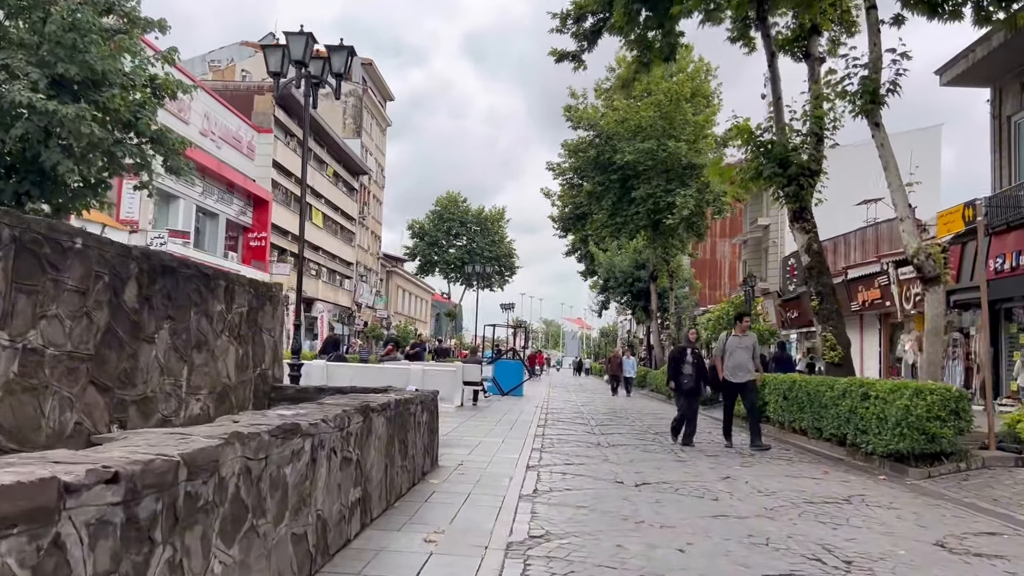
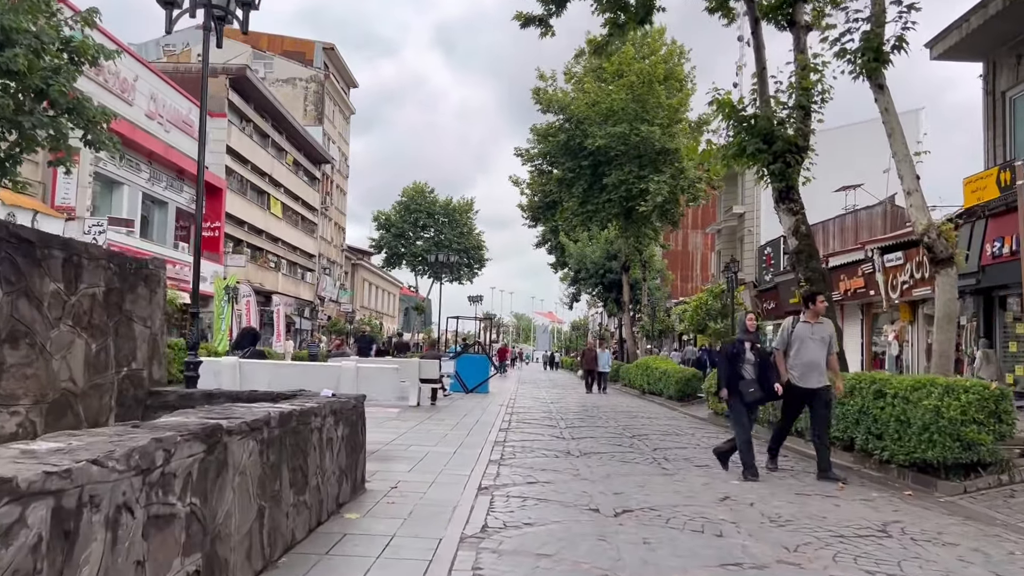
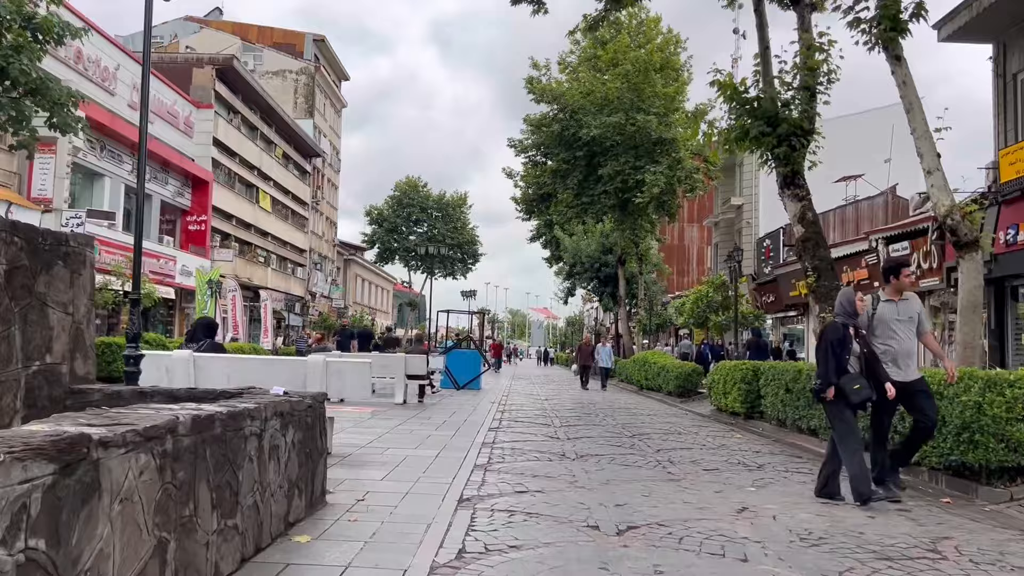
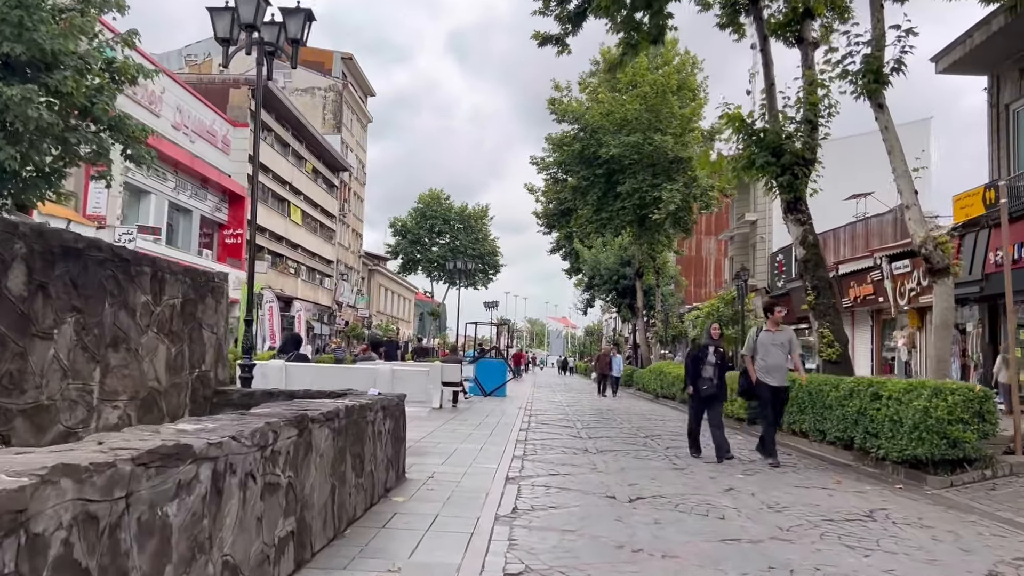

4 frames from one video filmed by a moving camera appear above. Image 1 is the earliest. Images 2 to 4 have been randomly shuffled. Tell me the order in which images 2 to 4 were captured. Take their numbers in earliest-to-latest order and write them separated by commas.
4, 2, 3
